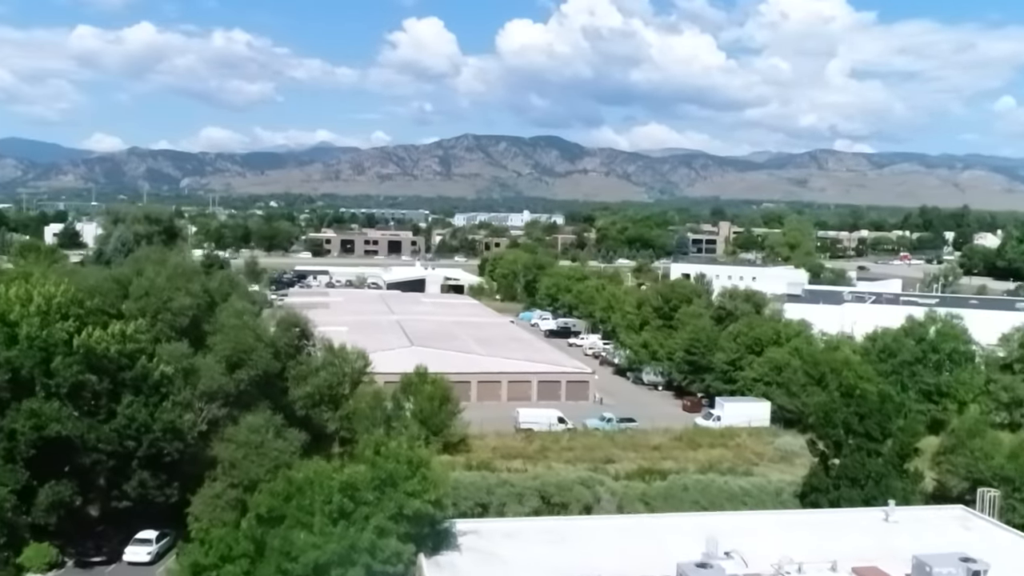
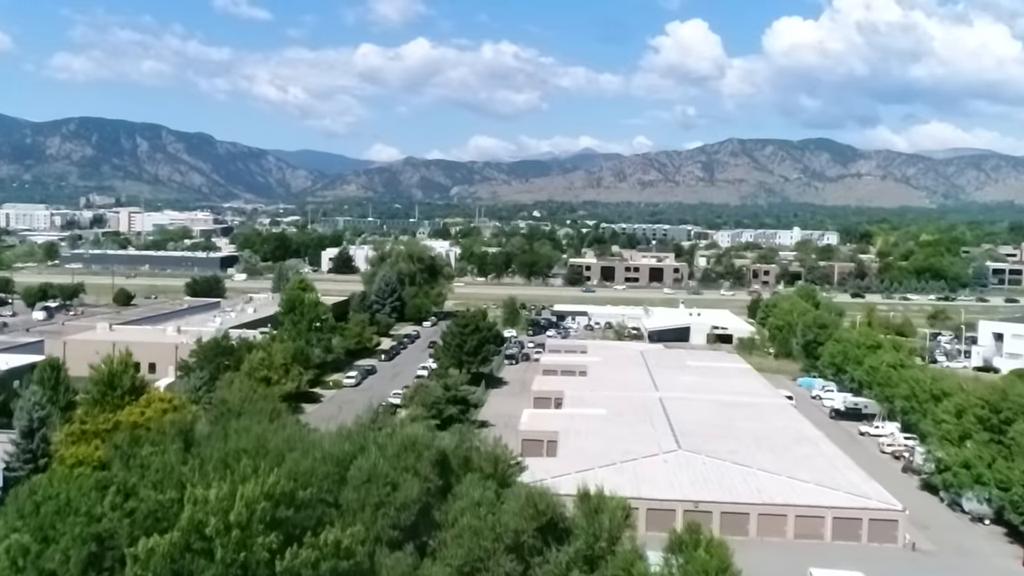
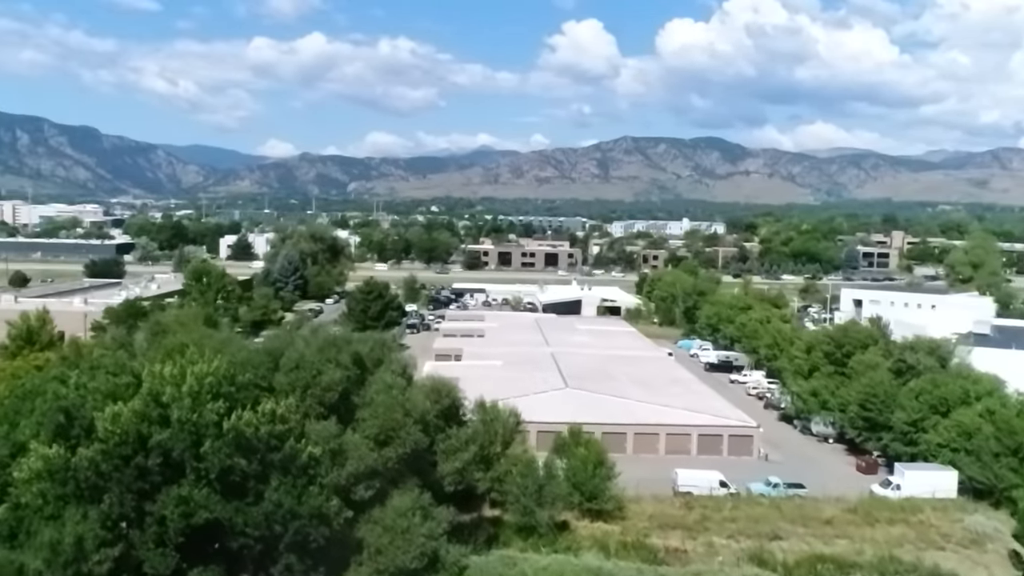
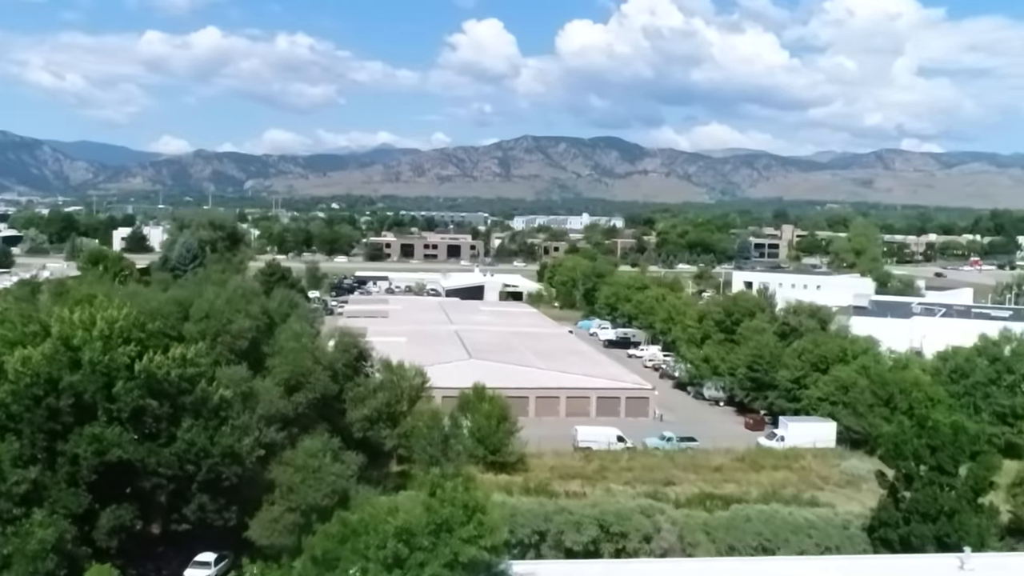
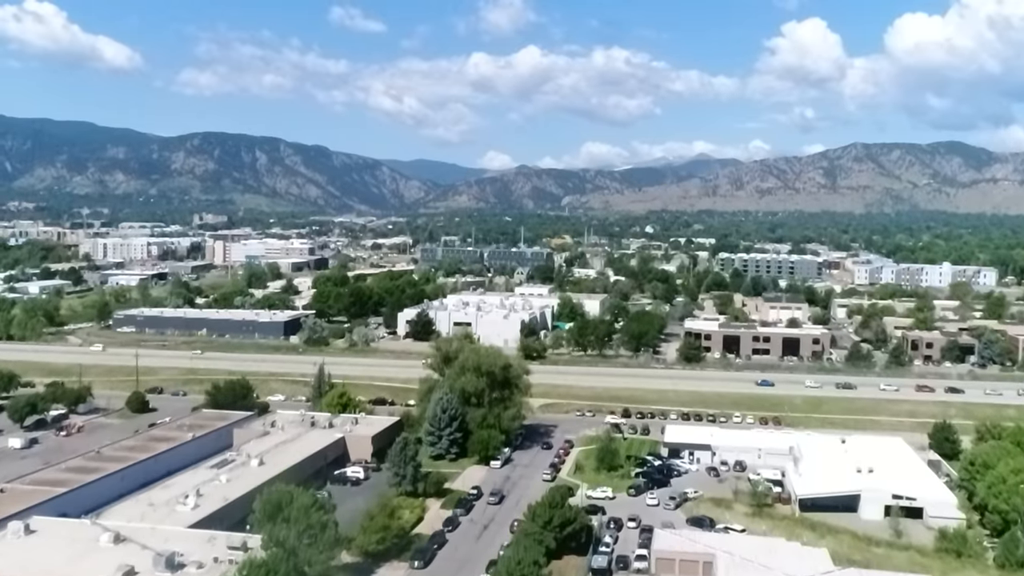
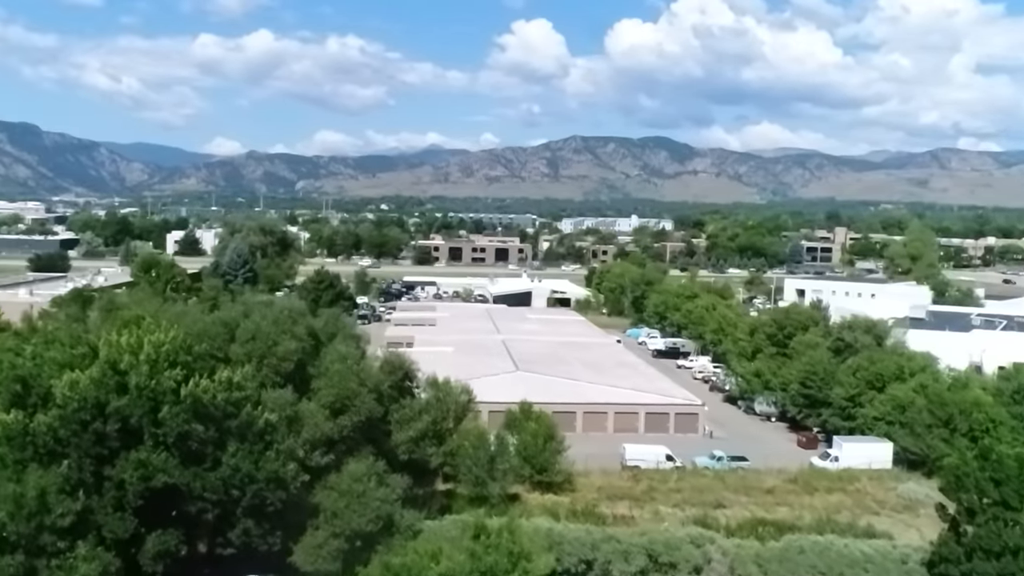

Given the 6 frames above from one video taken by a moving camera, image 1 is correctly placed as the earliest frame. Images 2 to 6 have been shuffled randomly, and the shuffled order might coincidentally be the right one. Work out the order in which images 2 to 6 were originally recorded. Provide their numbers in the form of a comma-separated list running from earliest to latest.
4, 6, 3, 2, 5
